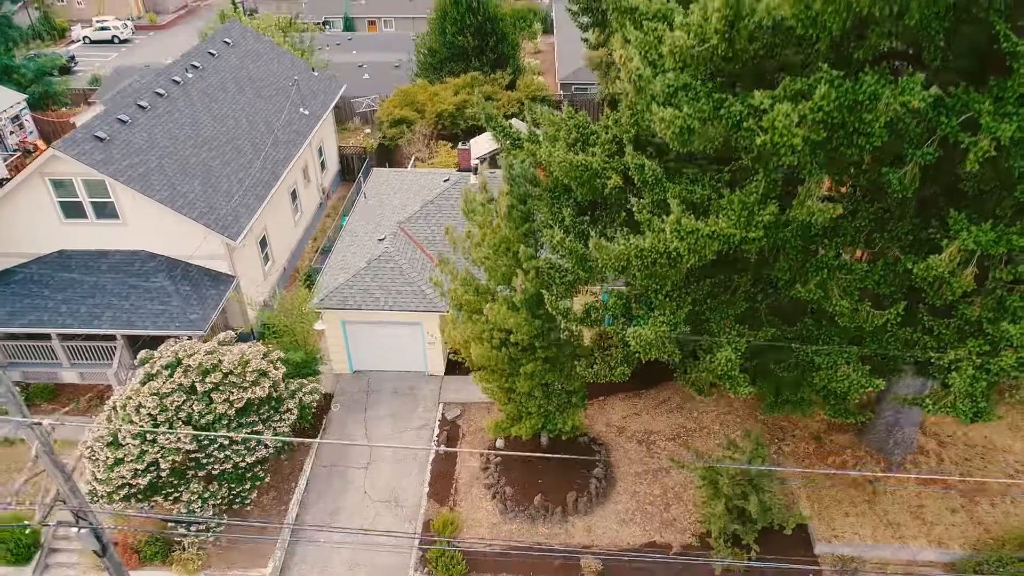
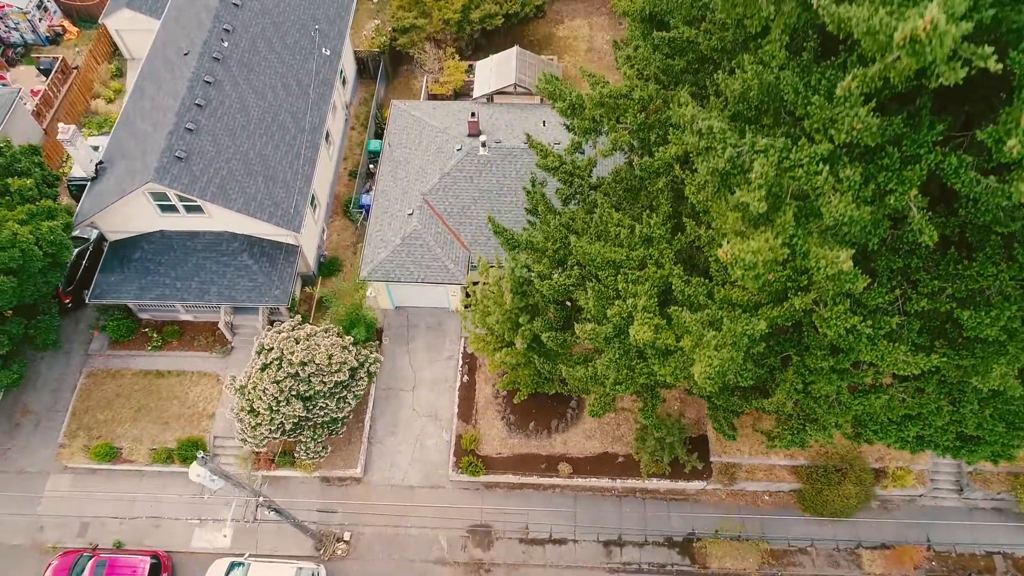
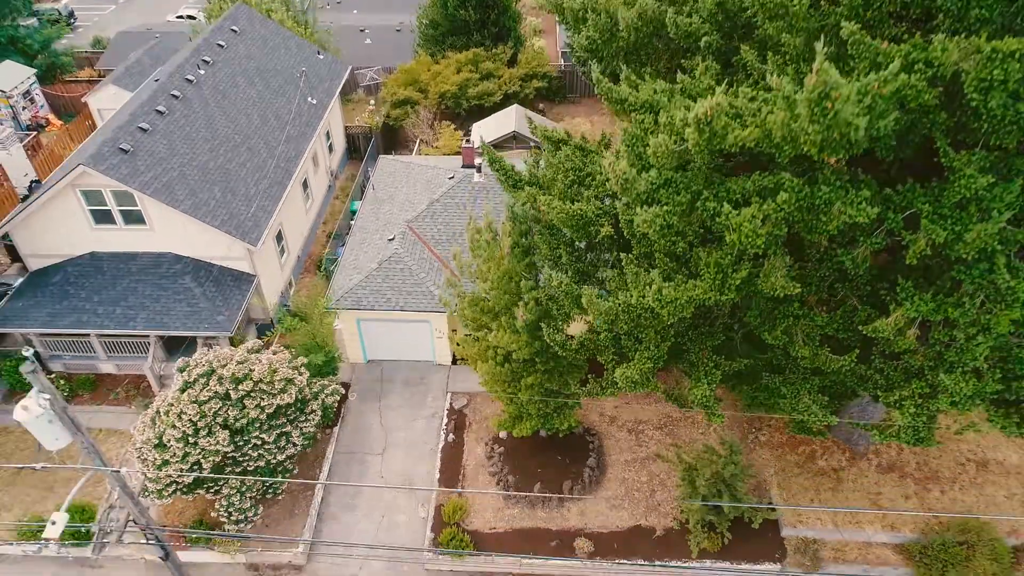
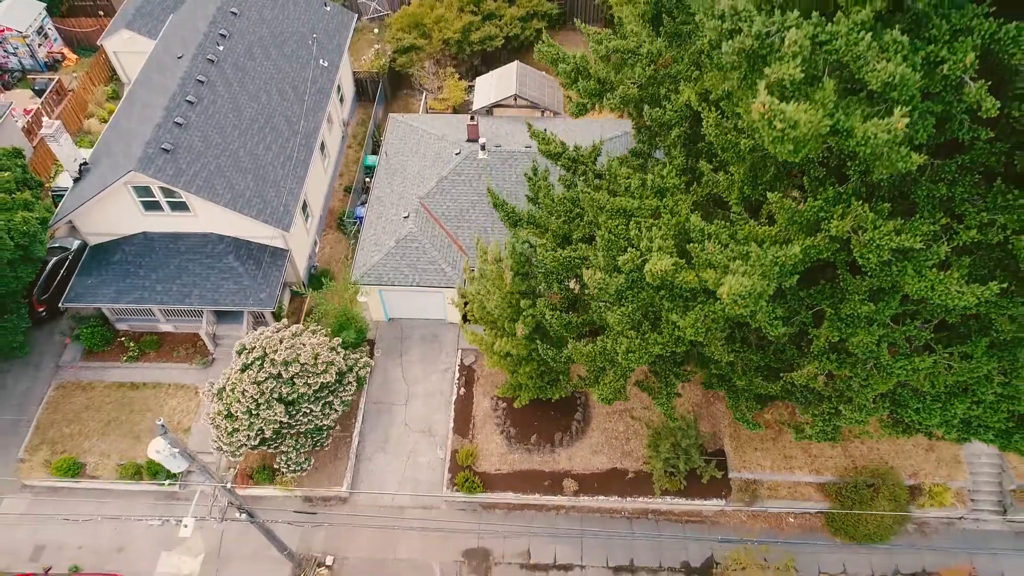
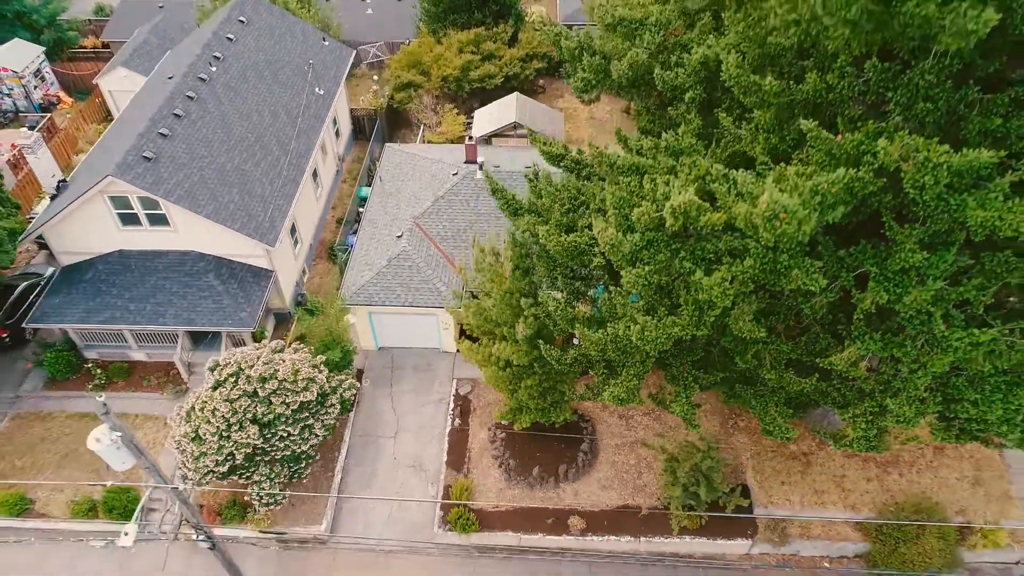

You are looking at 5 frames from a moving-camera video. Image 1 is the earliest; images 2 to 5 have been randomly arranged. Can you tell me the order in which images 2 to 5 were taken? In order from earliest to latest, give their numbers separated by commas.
3, 5, 4, 2
